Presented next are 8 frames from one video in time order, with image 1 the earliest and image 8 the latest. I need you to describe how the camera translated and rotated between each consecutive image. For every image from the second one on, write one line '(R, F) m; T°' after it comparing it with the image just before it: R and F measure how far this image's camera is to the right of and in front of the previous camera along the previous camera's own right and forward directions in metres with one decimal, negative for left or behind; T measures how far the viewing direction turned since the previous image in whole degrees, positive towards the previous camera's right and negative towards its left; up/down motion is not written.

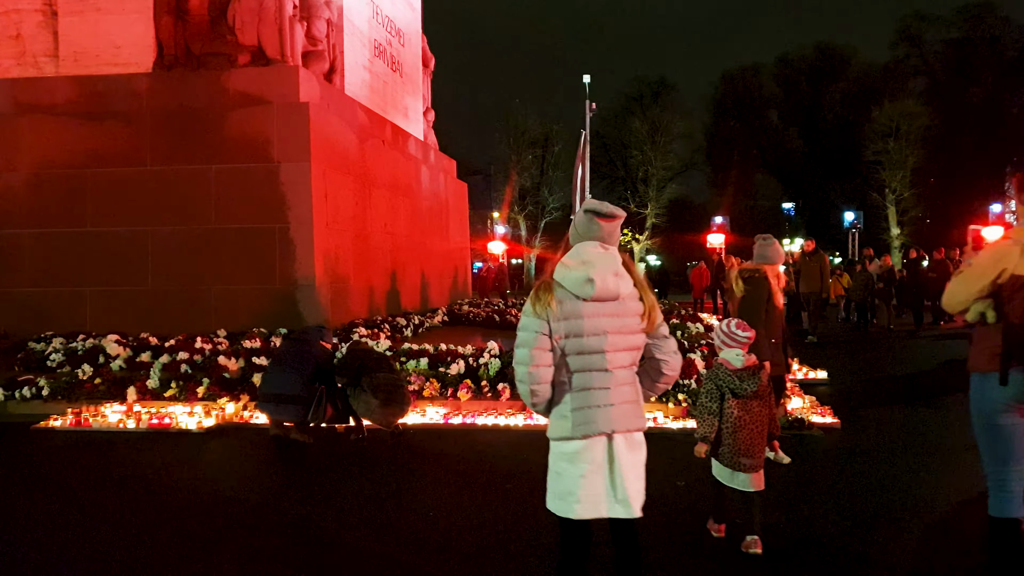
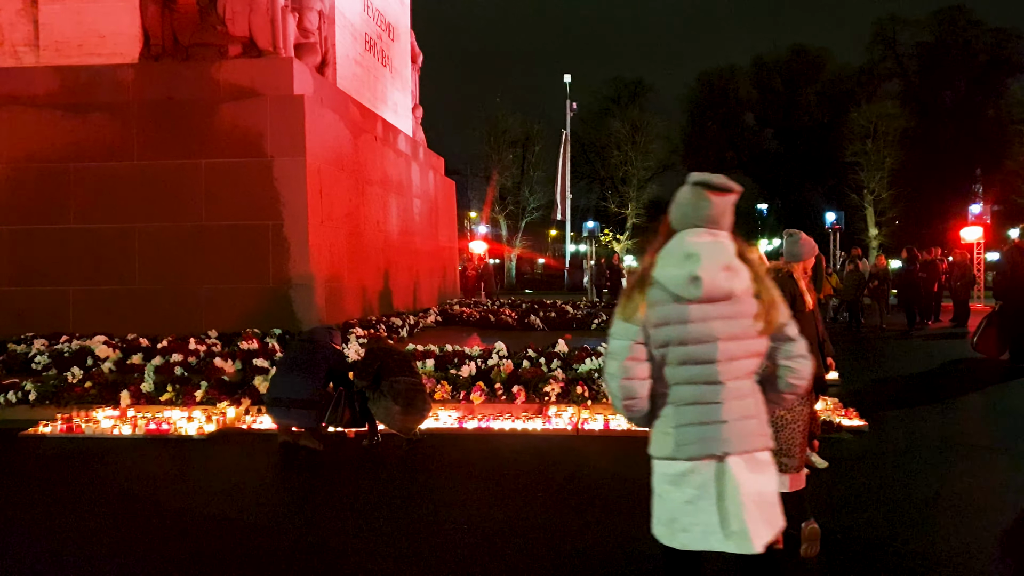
(-0.4, +0.3) m; +2°
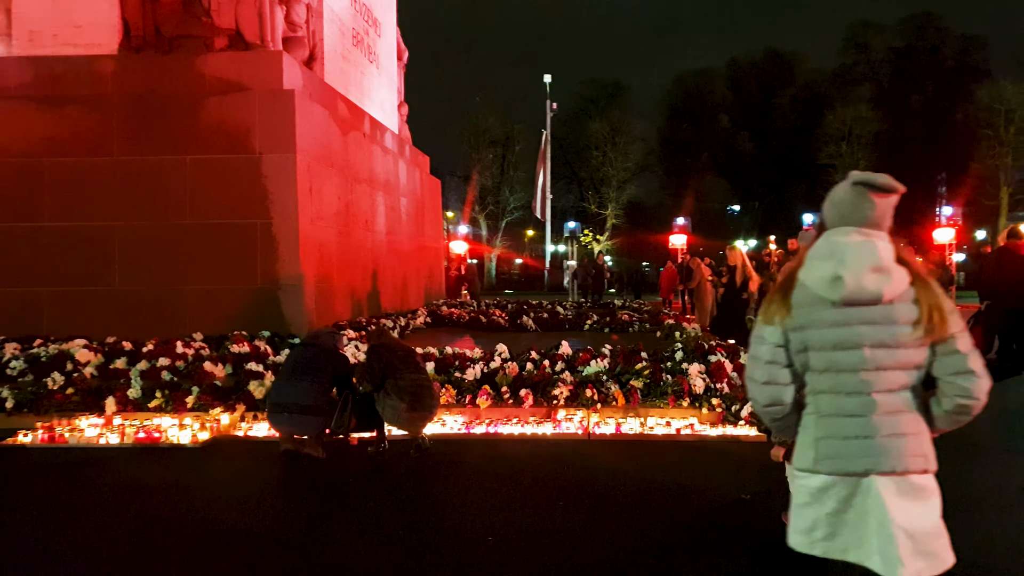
(-0.3, +0.3) m; +2°
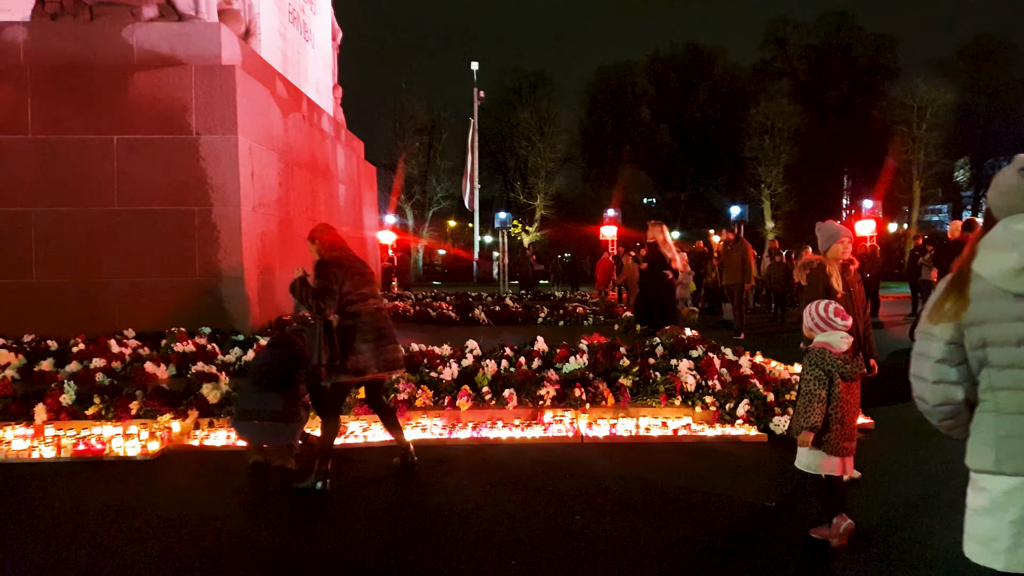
(-0.6, +0.5) m; +6°
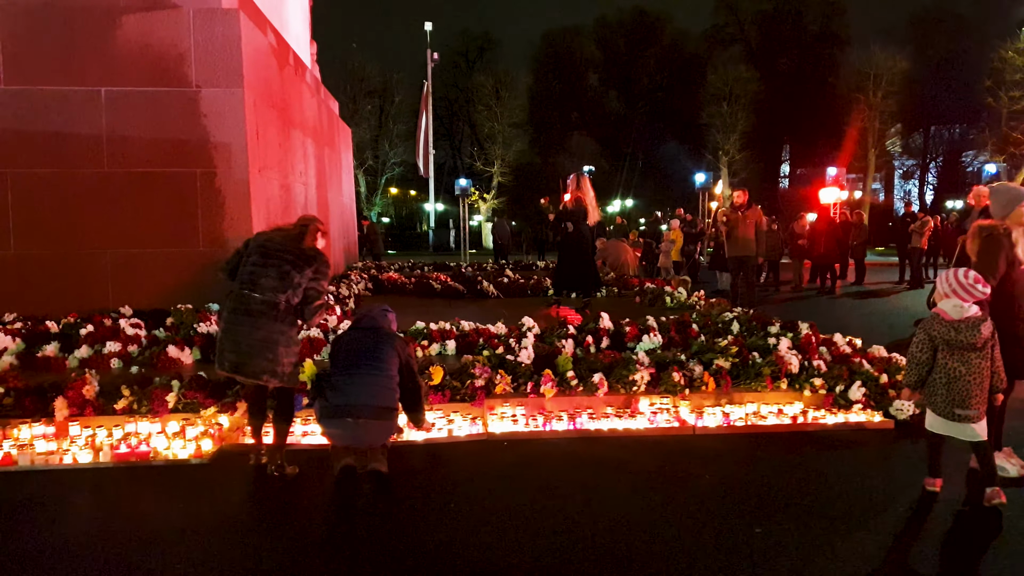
(-1.2, +0.8) m; +5°
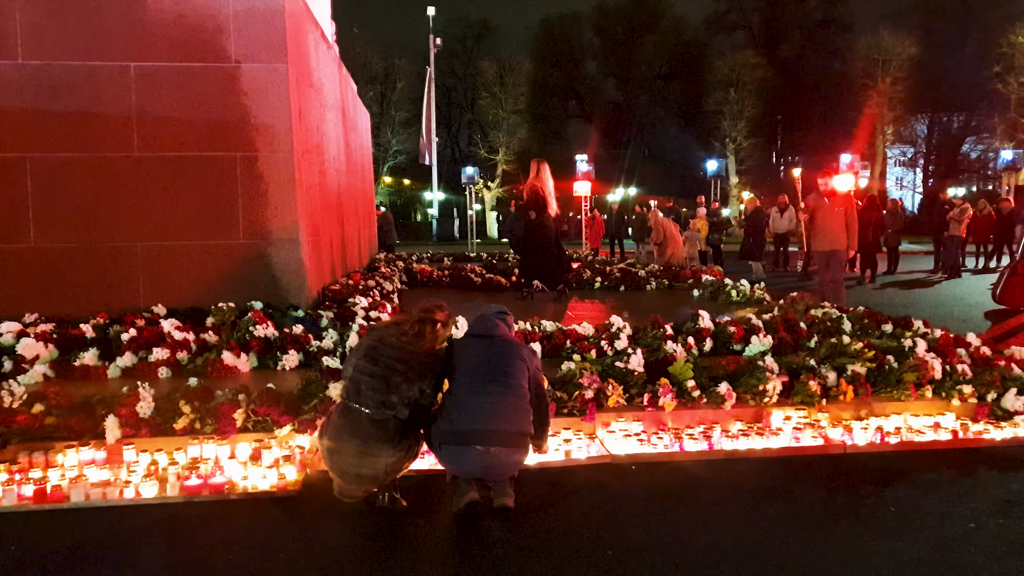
(-0.9, +0.8) m; +1°
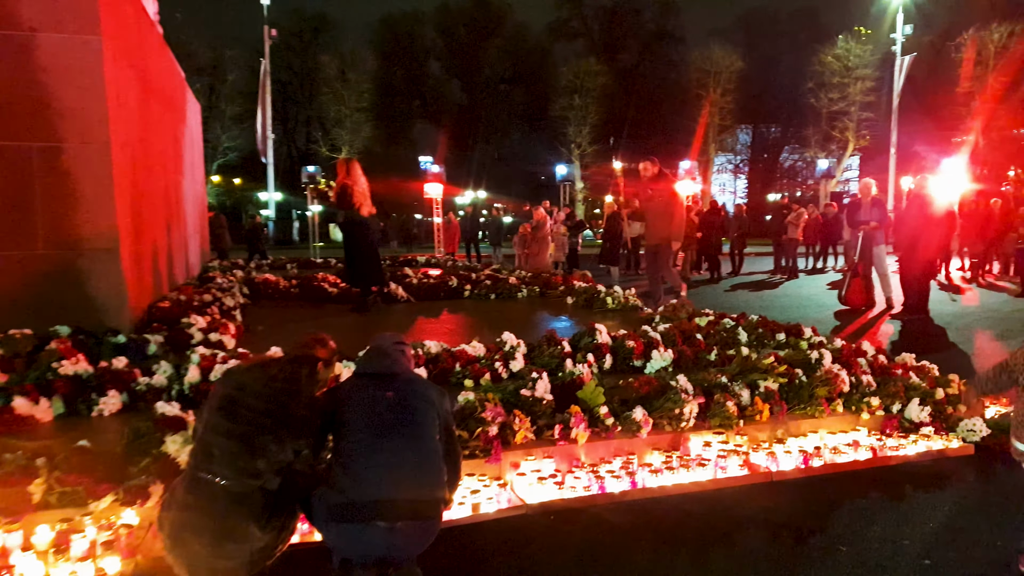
(-0.2, +0.8) m; +12°
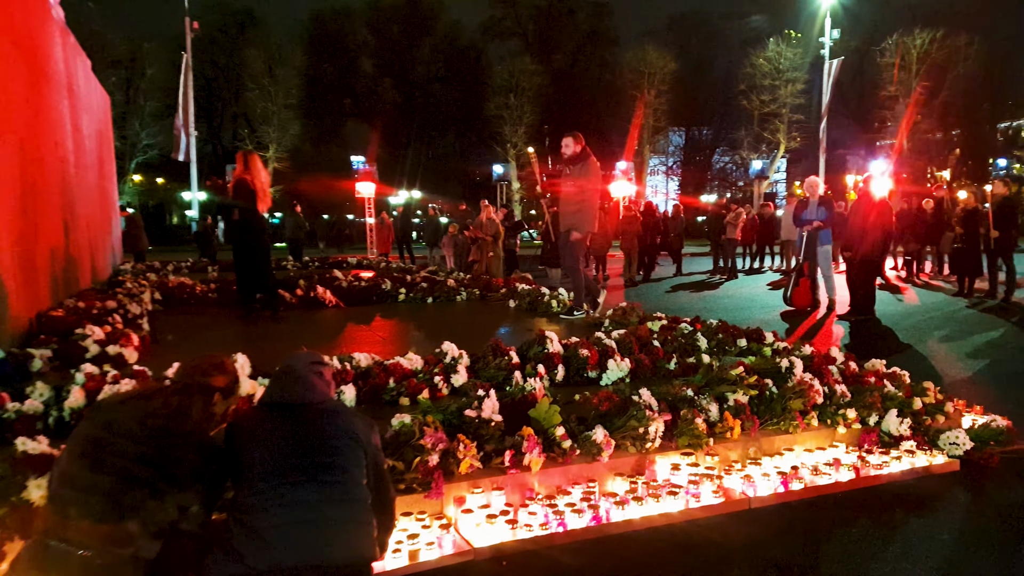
(0.0, +0.6) m; +5°
